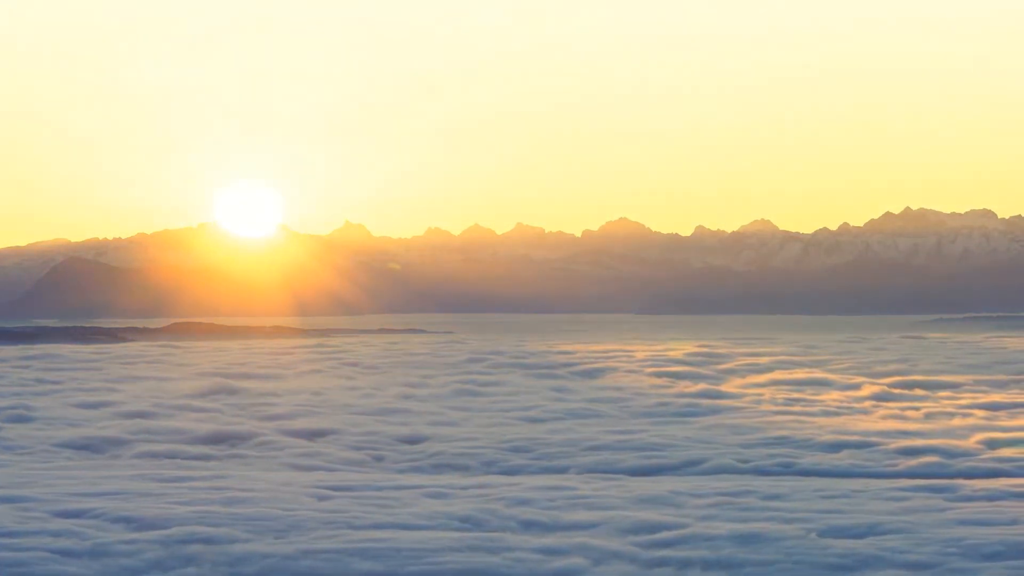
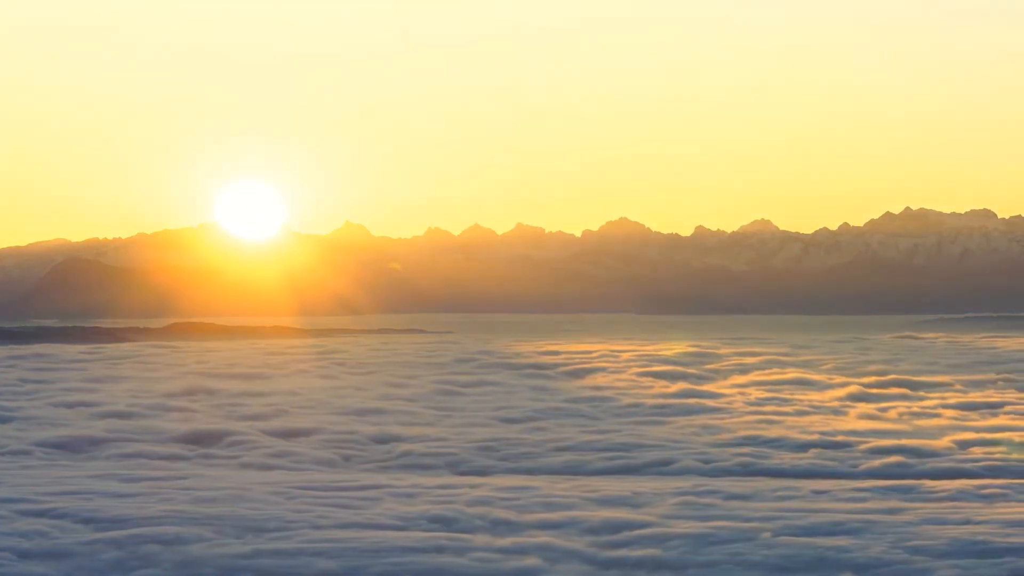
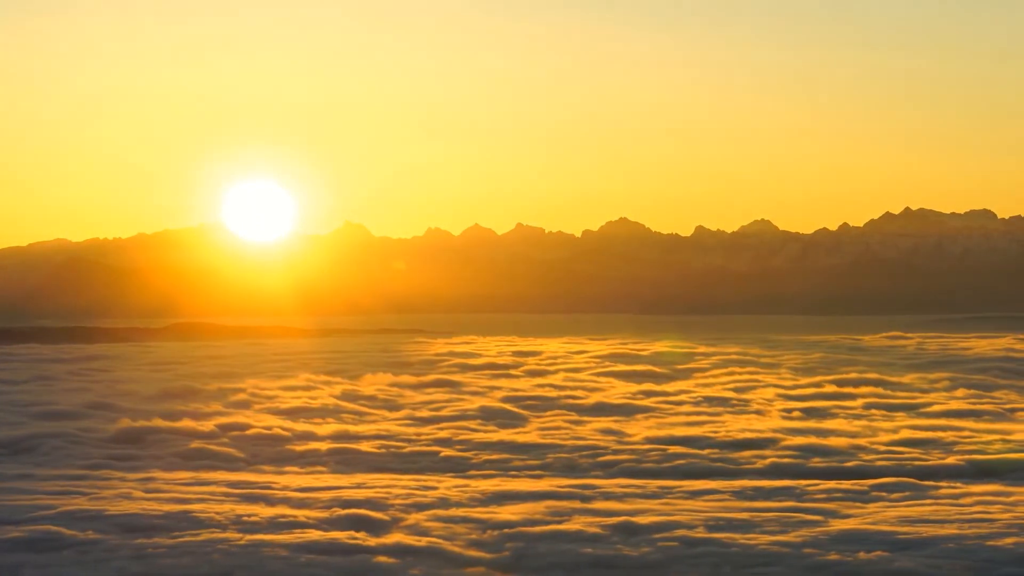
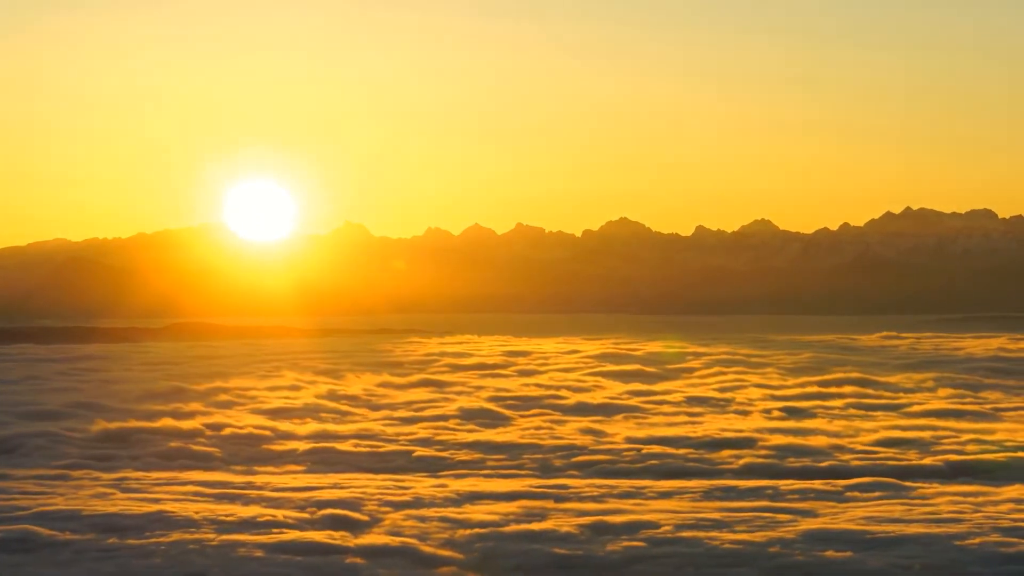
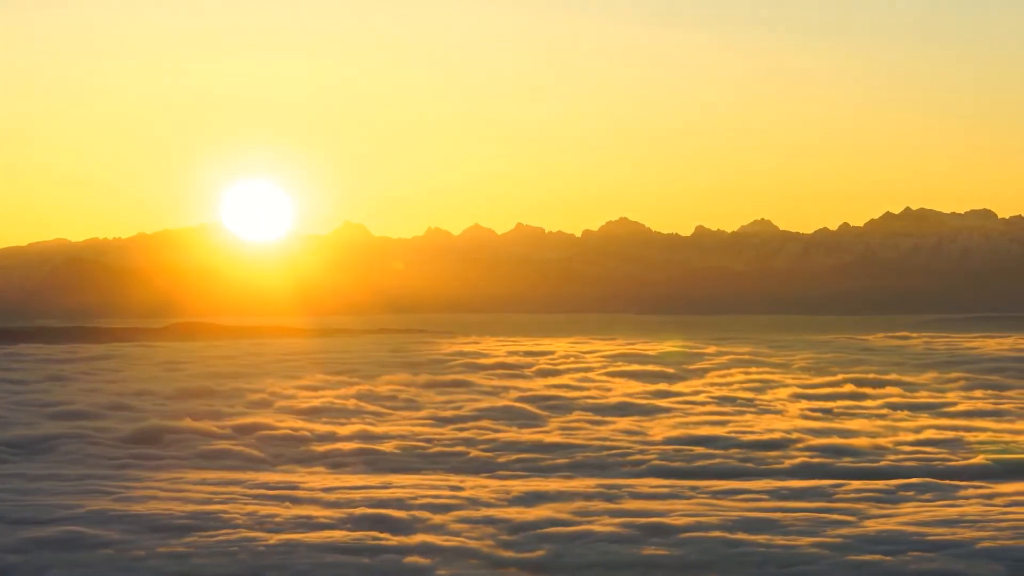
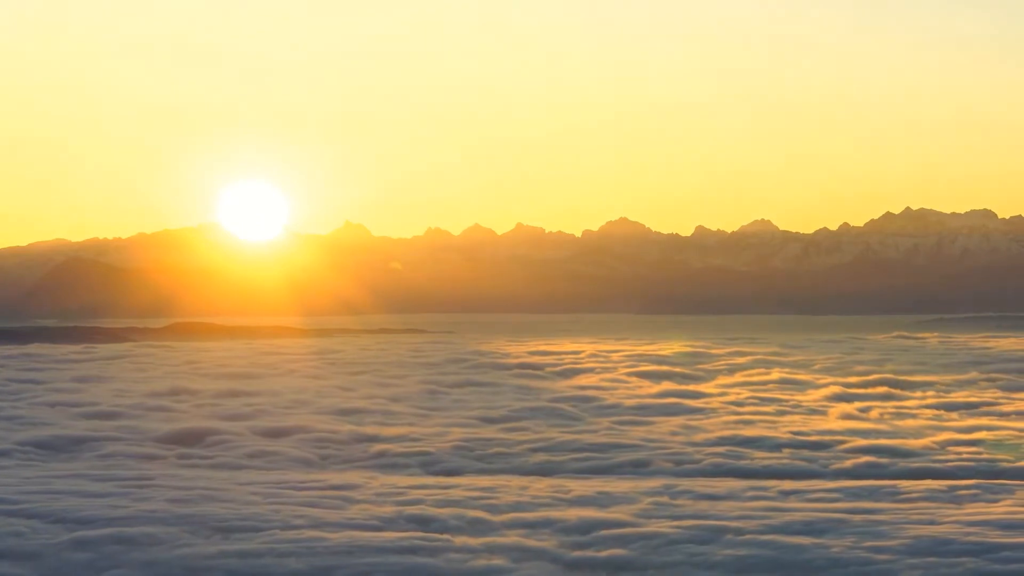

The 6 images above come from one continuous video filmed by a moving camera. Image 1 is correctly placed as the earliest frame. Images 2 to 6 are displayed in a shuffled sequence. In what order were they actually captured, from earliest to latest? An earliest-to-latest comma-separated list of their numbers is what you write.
2, 6, 5, 3, 4
